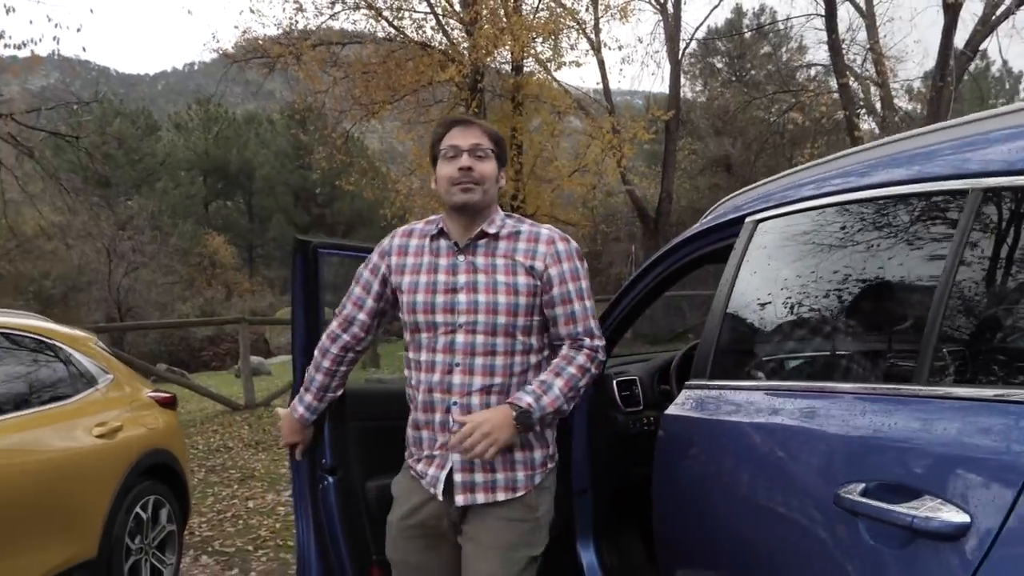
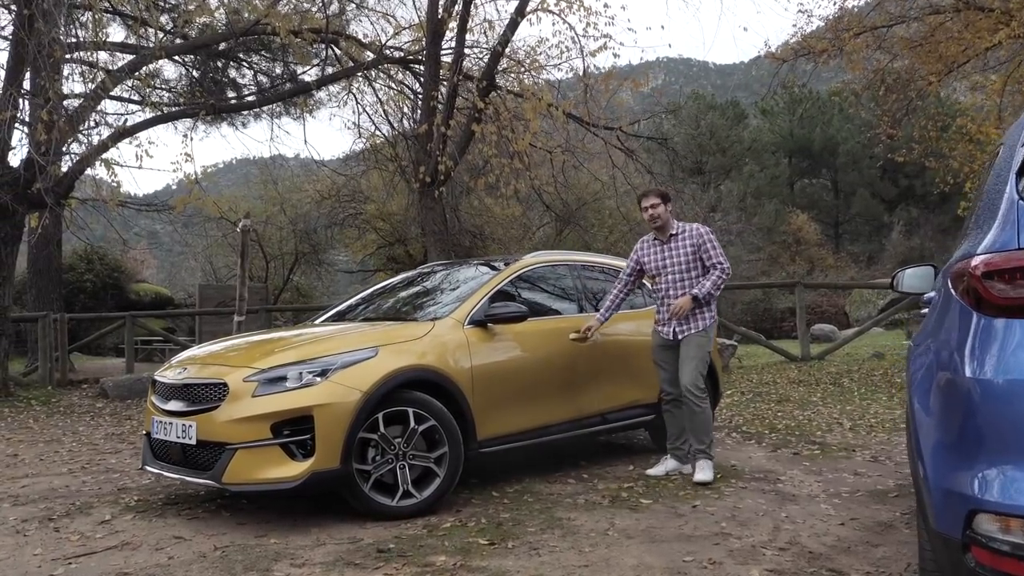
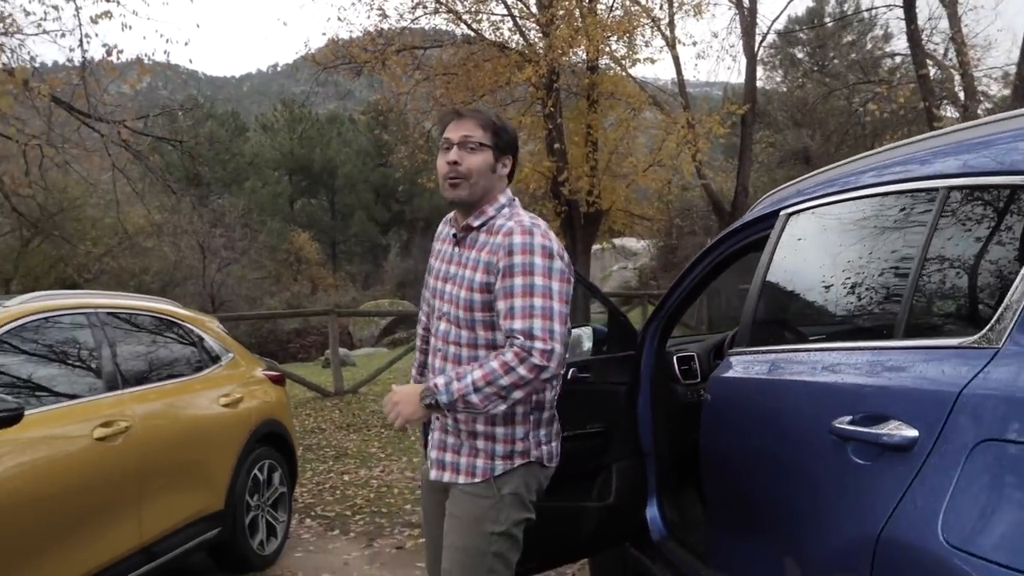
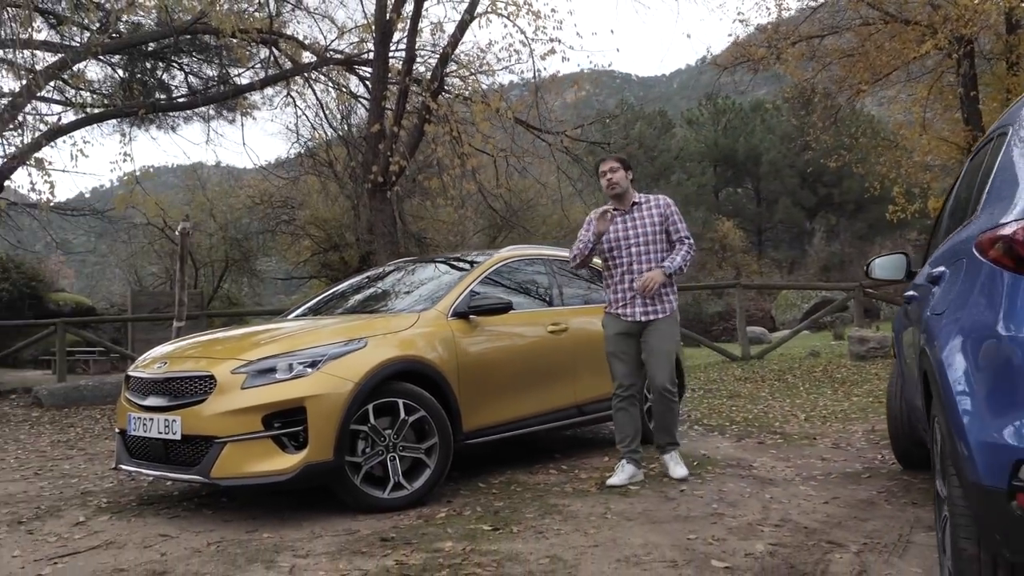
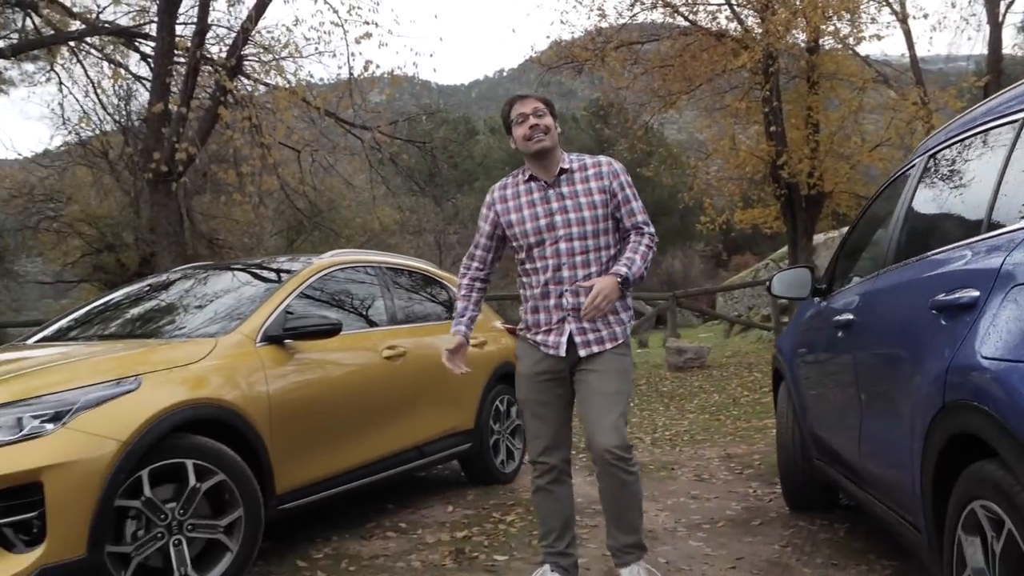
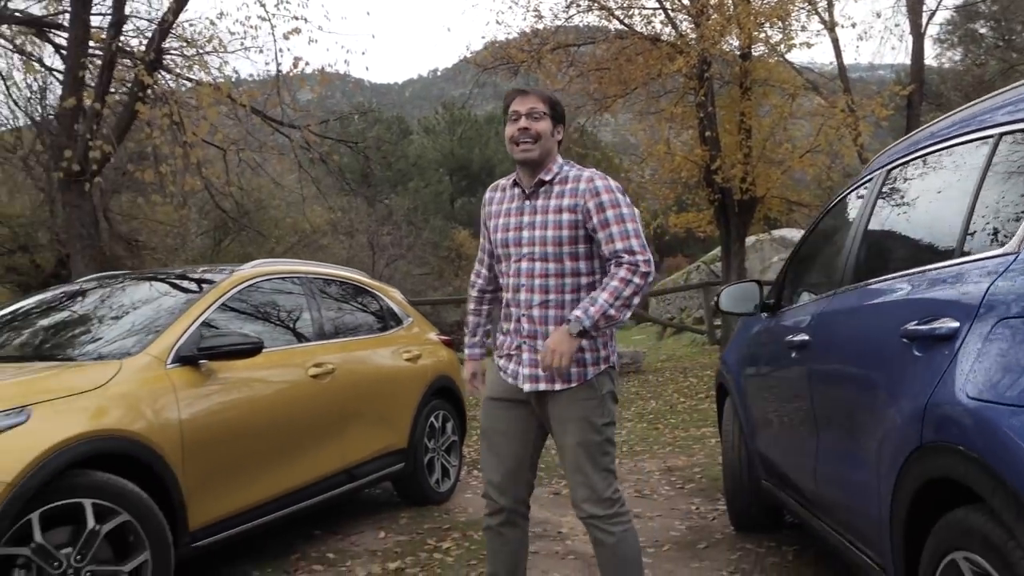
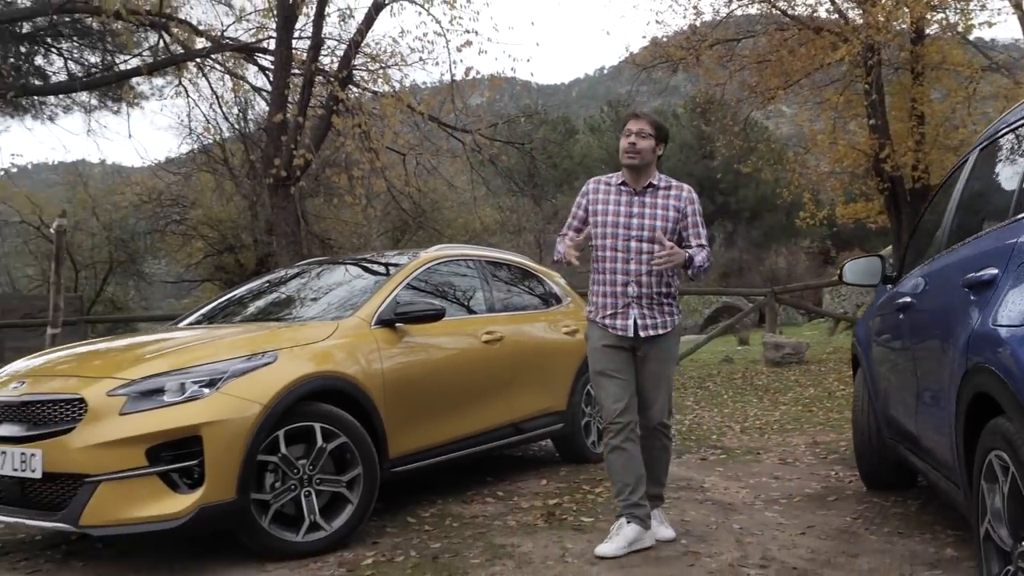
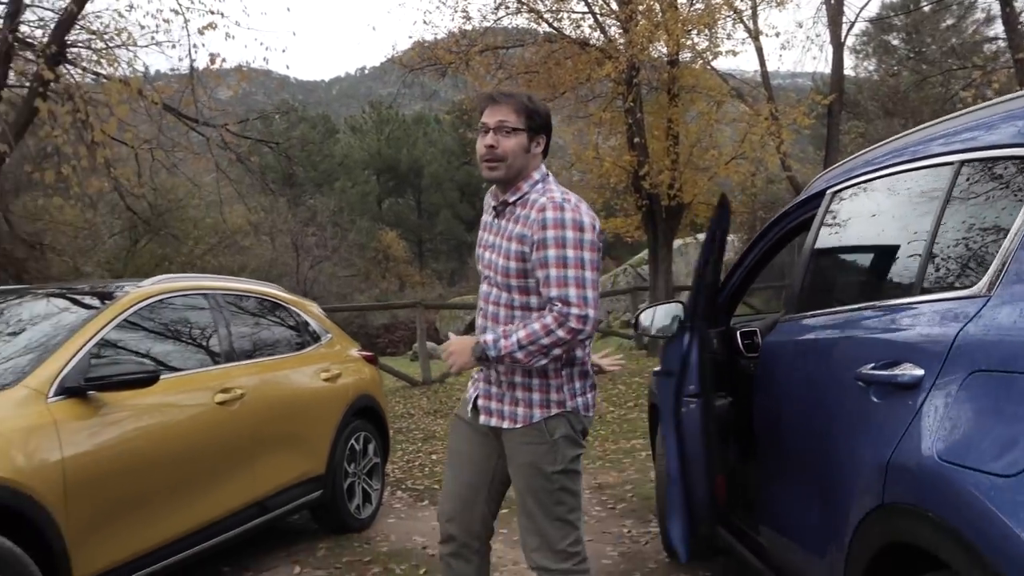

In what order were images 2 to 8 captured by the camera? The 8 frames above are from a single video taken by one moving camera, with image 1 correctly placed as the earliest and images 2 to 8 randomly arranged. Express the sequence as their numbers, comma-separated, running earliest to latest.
3, 8, 6, 5, 7, 4, 2
